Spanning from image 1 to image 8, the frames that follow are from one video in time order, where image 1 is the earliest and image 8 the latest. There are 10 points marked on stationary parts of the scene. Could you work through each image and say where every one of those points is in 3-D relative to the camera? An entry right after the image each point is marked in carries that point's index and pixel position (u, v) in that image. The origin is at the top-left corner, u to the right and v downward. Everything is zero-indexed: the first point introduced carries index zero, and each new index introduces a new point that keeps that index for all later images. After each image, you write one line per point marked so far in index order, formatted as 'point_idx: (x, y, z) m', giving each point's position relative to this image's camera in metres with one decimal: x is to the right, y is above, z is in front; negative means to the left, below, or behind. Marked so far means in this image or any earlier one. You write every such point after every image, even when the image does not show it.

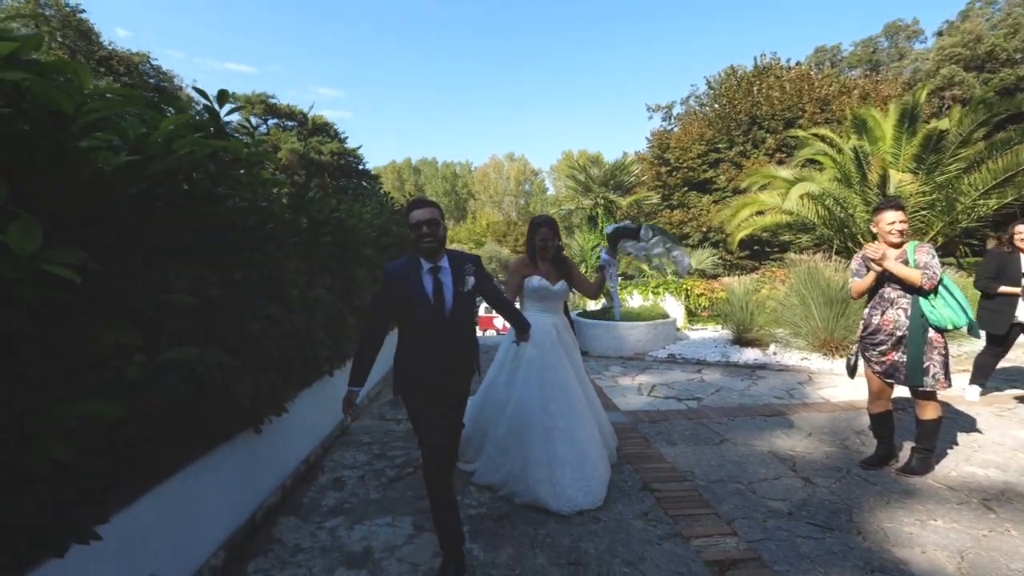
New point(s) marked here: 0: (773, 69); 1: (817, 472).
0: (+8.0, +6.7, +16.8) m
1: (+1.8, -1.1, +3.2) m
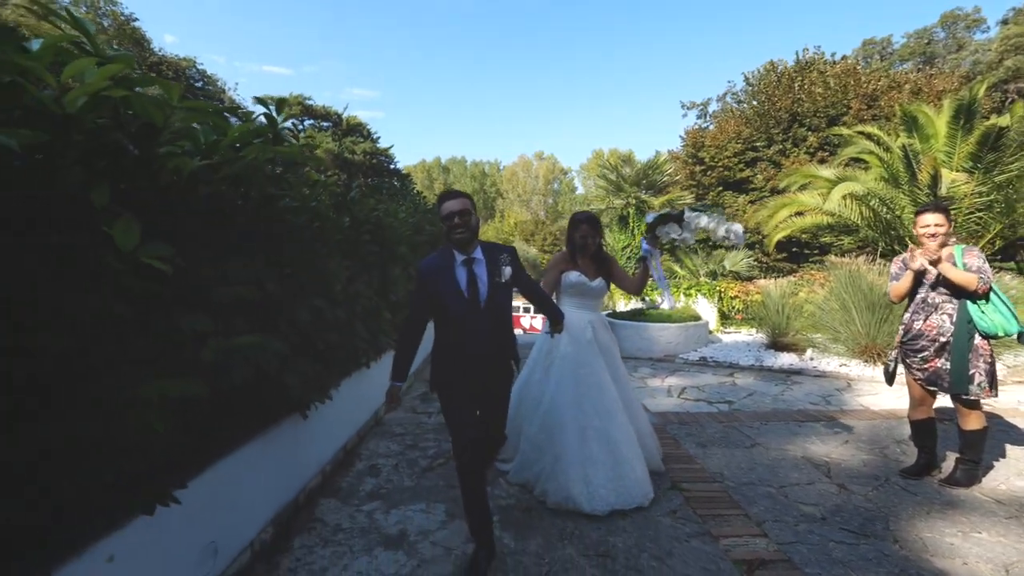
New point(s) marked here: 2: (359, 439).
0: (+9.1, +6.6, +16.4) m
1: (+2.0, -1.1, +3.2) m
2: (-1.6, -1.5, +5.4) m
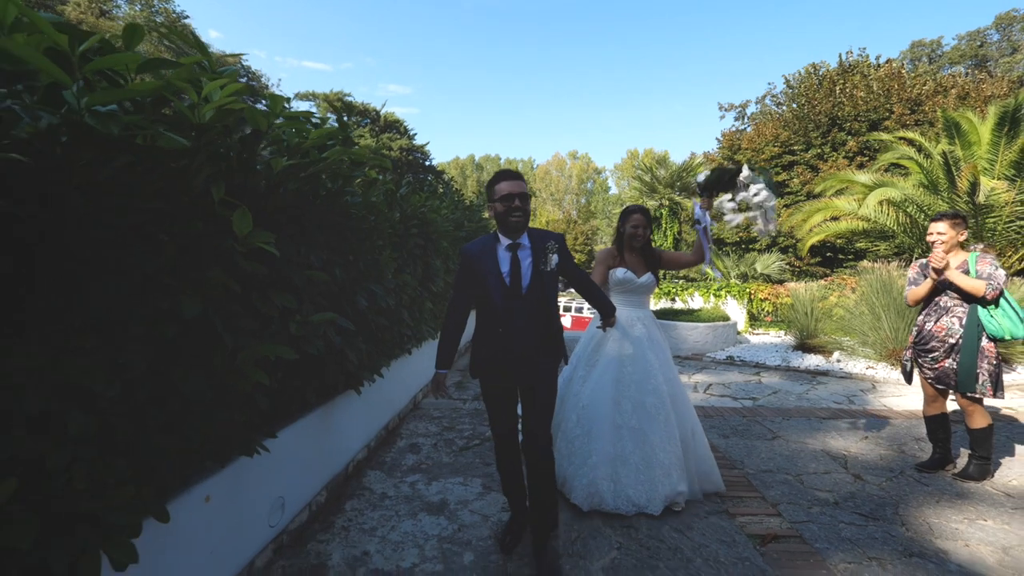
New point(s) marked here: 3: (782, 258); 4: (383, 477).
0: (+10.3, +6.4, +16.1) m
1: (+2.2, -1.1, +3.4) m
2: (-1.2, -1.4, +5.7) m
3: (+7.1, +0.8, +14.4) m
4: (-1.1, -1.6, +4.4) m
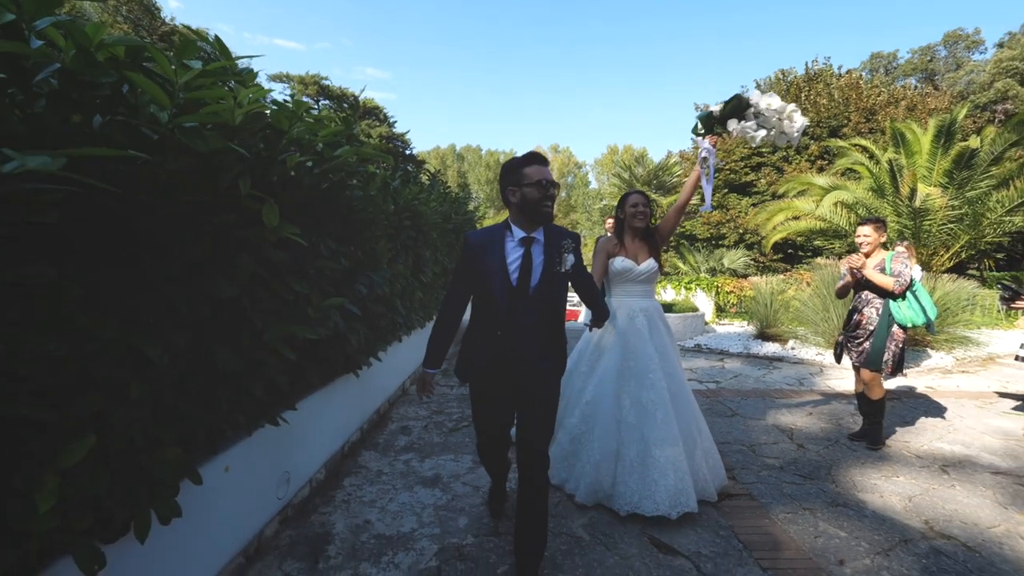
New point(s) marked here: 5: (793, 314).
0: (+9.7, +6.6, +16.9) m
1: (+2.1, -1.1, +3.9) m
2: (-1.4, -1.3, +6.1) m
3: (+6.5, +1.0, +15.1) m
4: (-1.2, -1.5, +4.8) m
5: (+4.0, -0.4, +7.8) m
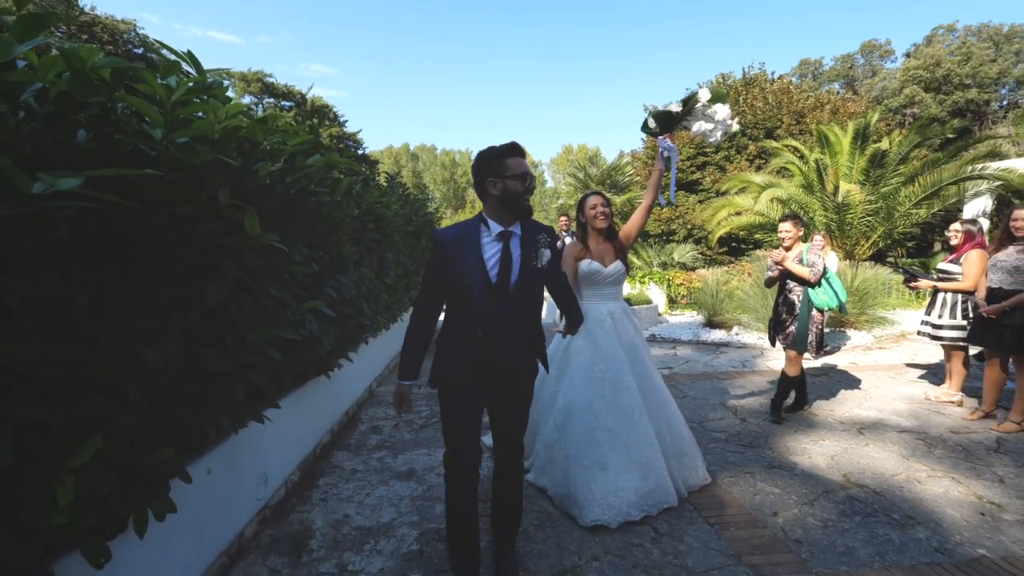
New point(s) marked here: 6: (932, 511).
0: (+8.1, +6.9, +17.9) m
1: (+1.9, -1.0, +4.3) m
2: (-1.8, -1.4, +6.3) m
3: (+5.3, +1.2, +15.9) m
4: (-1.5, -1.5, +4.9) m
5: (+3.5, -0.2, +8.4) m
6: (+2.0, -1.1, +2.6) m
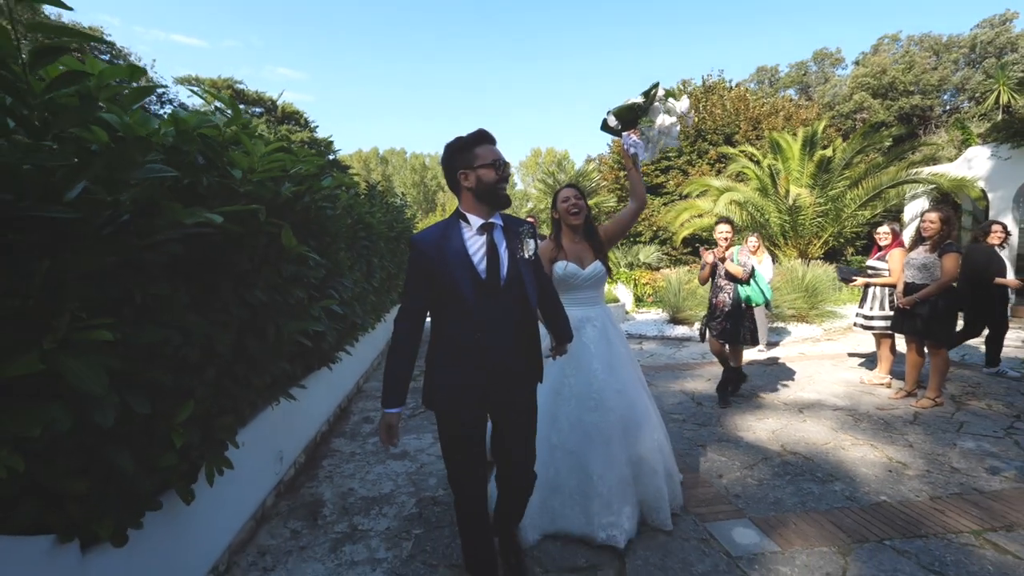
0: (+7.3, +6.9, +18.6) m
1: (+1.7, -1.0, +4.8) m
2: (-2.0, -1.4, +6.6) m
3: (+4.6, +1.2, +16.5) m
4: (-1.7, -1.5, +5.3) m
5: (+3.1, -0.2, +8.9) m
6: (+1.9, -1.0, +3.1) m
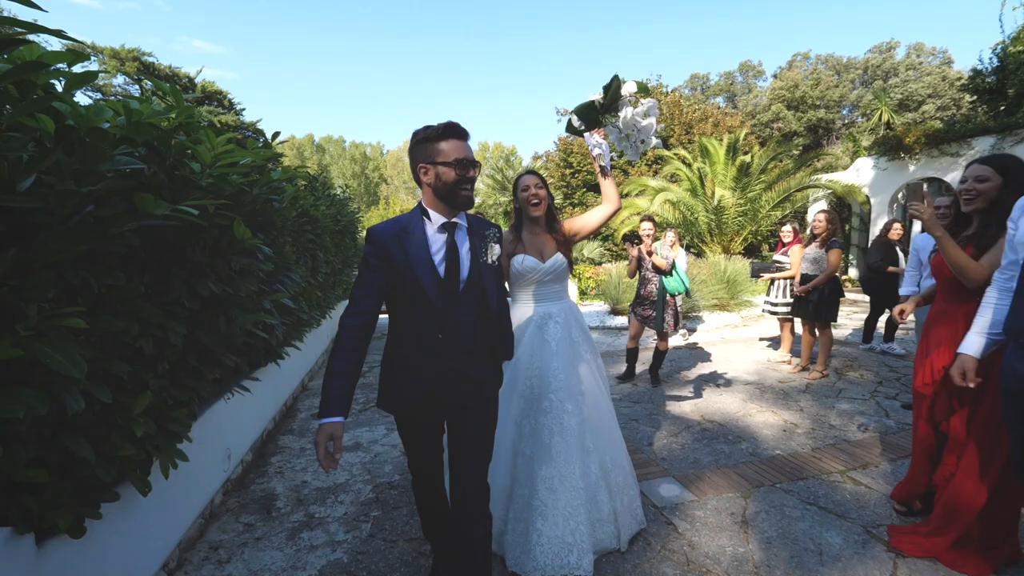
0: (+5.3, +7.2, +19.6) m
1: (+1.3, -0.9, +5.3) m
2: (-2.6, -1.3, +6.7) m
3: (+2.9, +1.4, +17.2) m
4: (-2.2, -1.5, +5.5) m
5: (+2.2, -0.1, +9.6) m
6: (+1.6, -1.0, +3.7) m
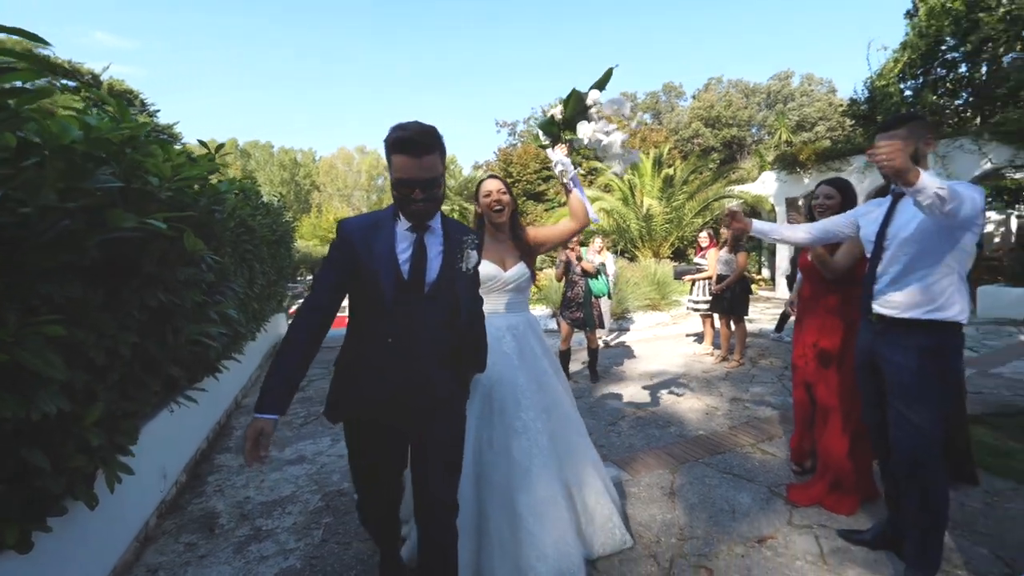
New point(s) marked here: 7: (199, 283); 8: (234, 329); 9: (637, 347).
0: (+3.0, +7.0, +20.4) m
1: (+0.7, -0.9, +5.7) m
2: (-3.3, -1.5, +6.7) m
3: (+1.1, +1.2, +17.8) m
4: (-2.7, -1.6, +5.5) m
5: (+1.2, -0.2, +10.0) m
6: (+1.3, -1.0, +4.1) m
7: (-2.1, 0.0, +3.8) m
8: (-2.7, -0.4, +5.5) m
9: (+1.6, -0.7, +6.7) m
